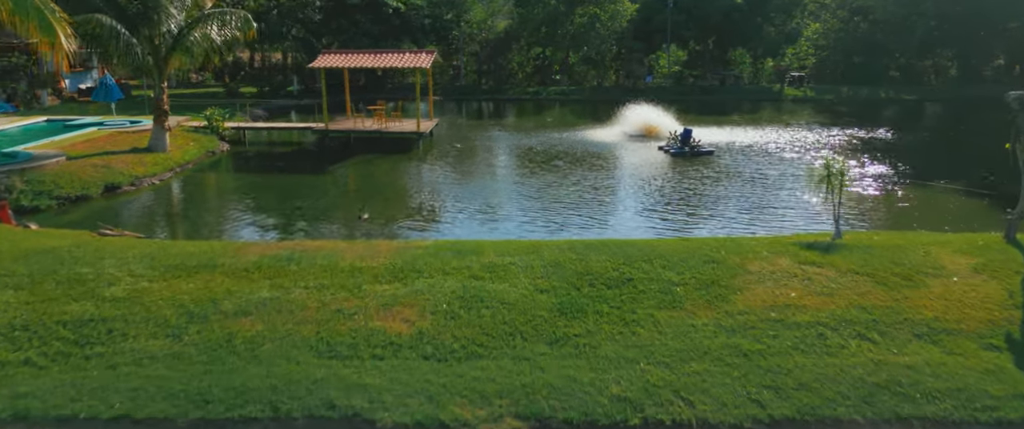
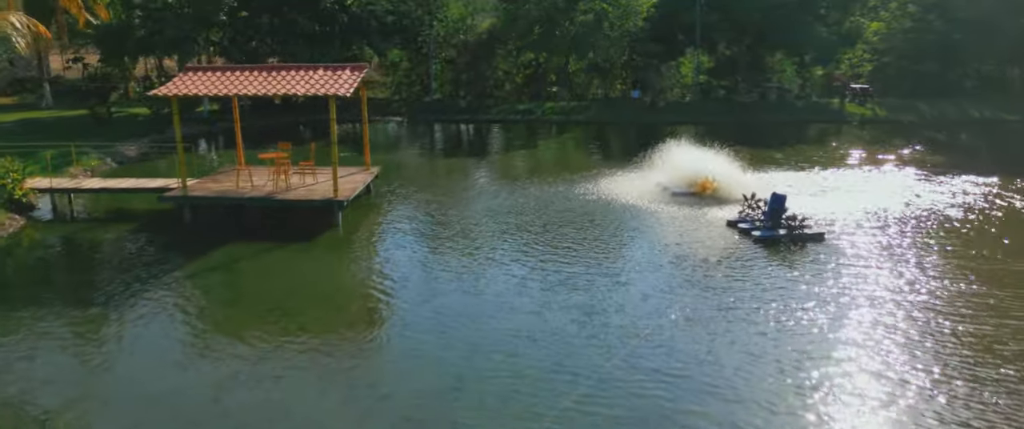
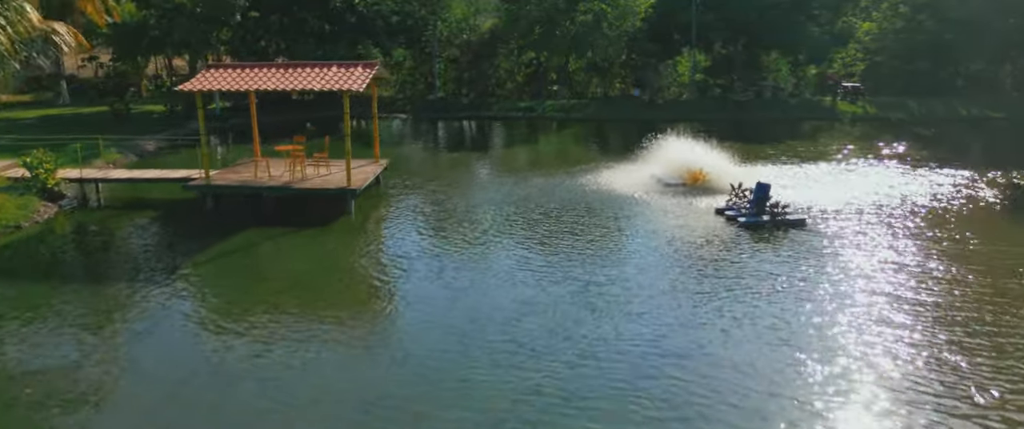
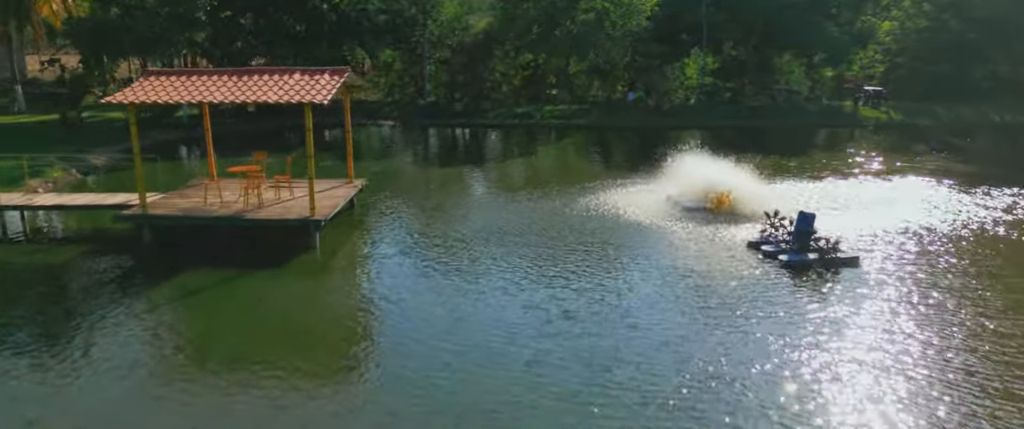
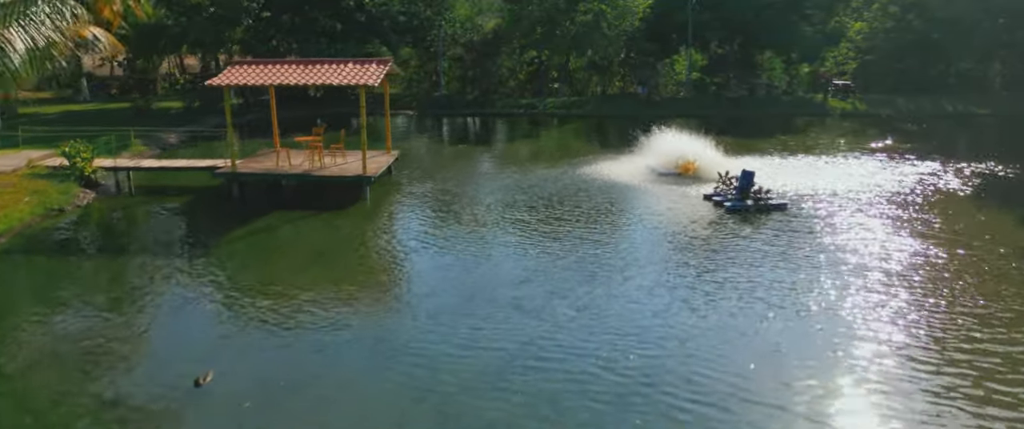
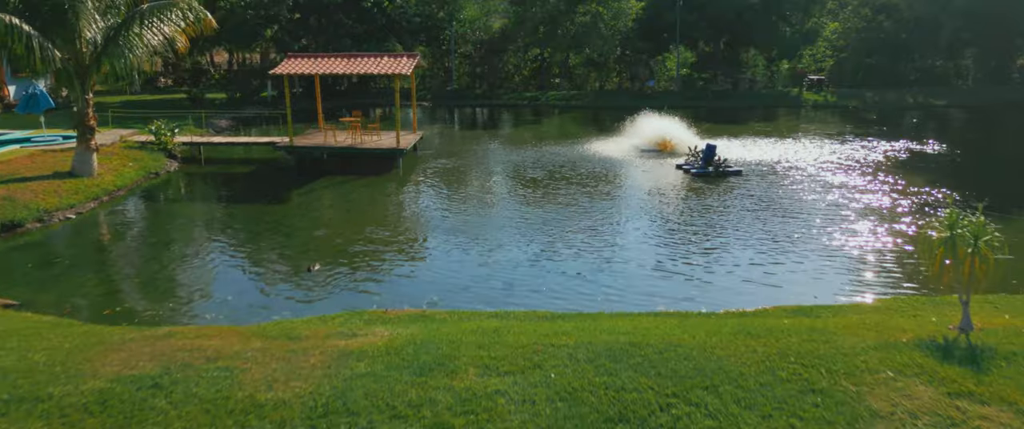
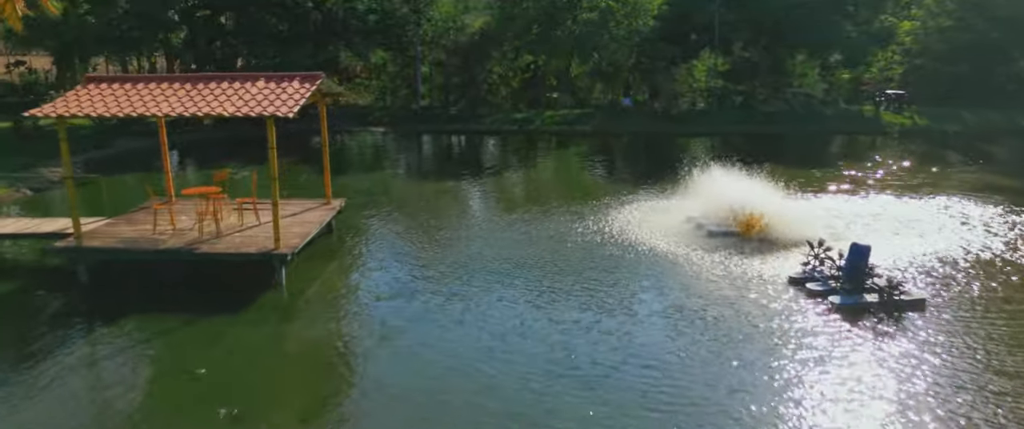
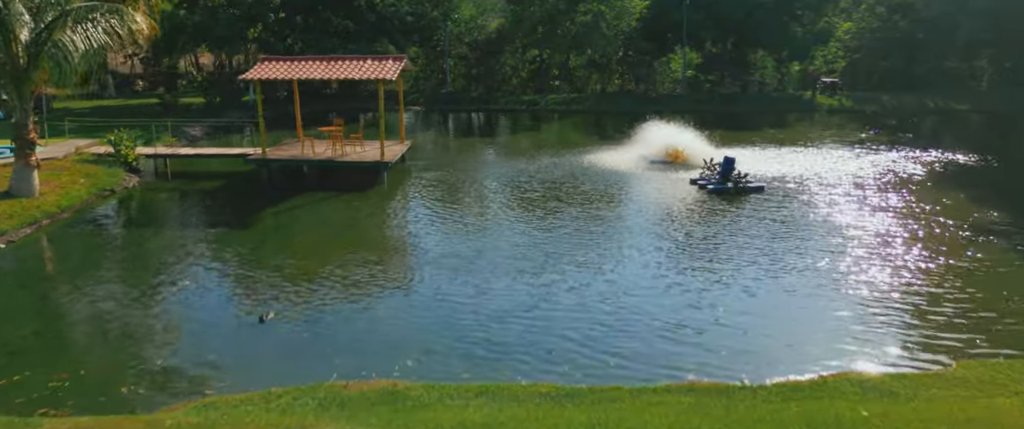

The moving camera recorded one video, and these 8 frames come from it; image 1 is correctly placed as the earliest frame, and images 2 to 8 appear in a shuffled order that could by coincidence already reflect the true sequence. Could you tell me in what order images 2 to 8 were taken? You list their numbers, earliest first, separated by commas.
6, 8, 5, 3, 2, 4, 7
